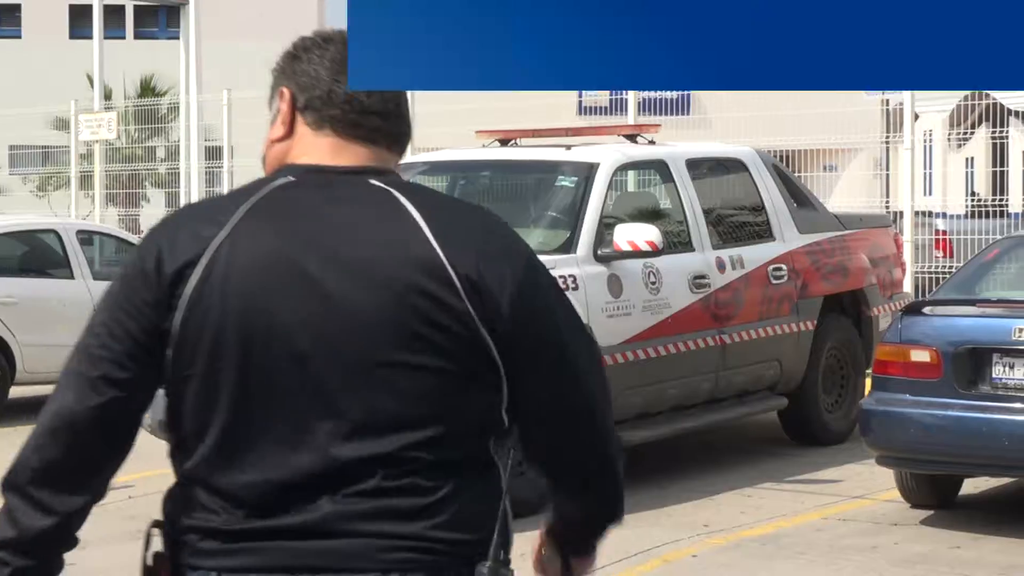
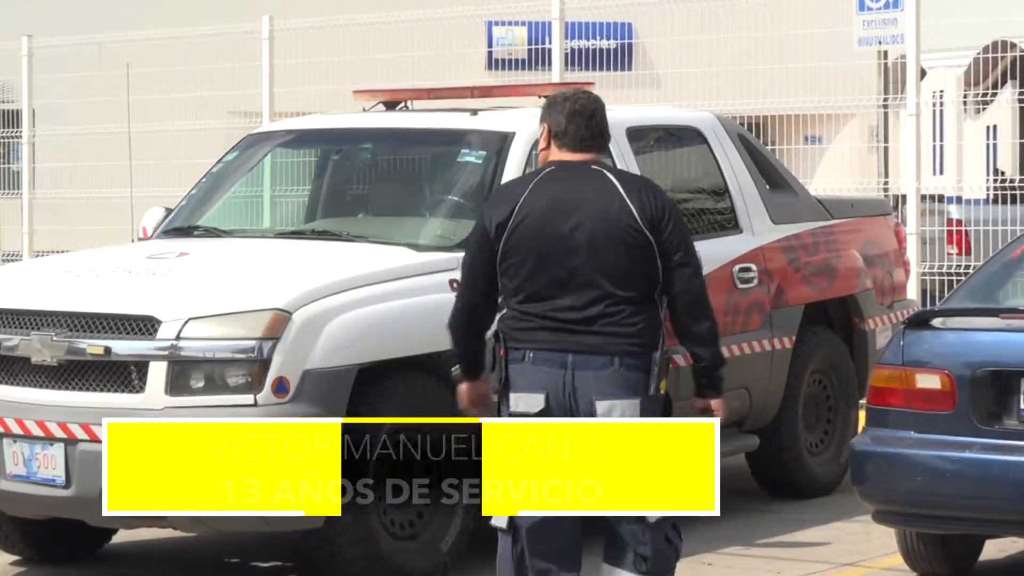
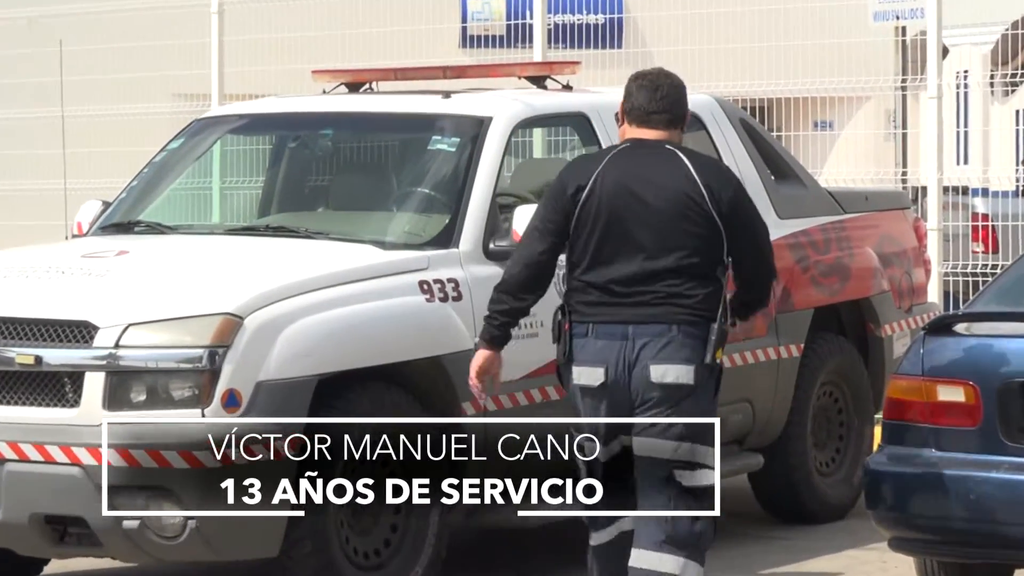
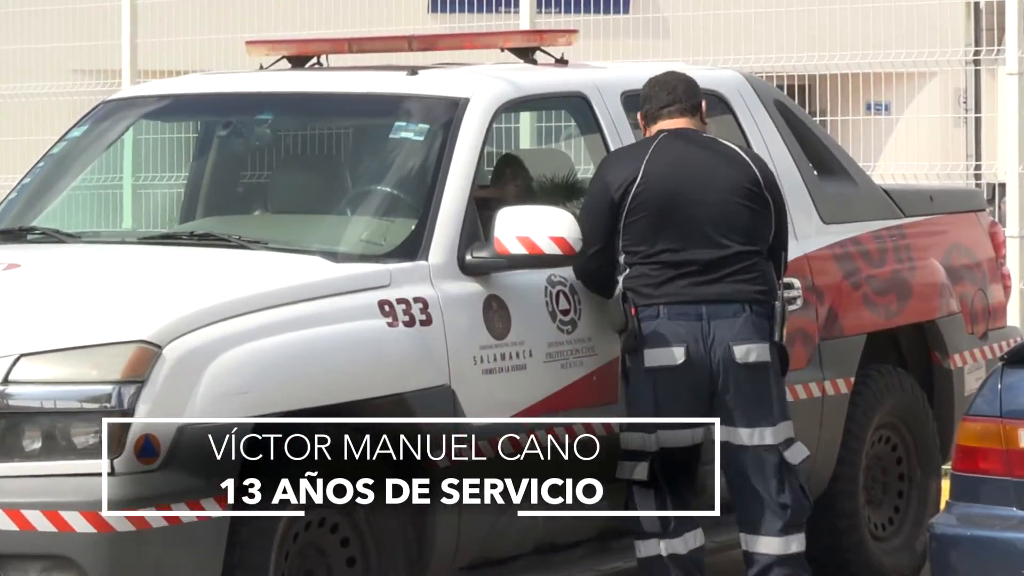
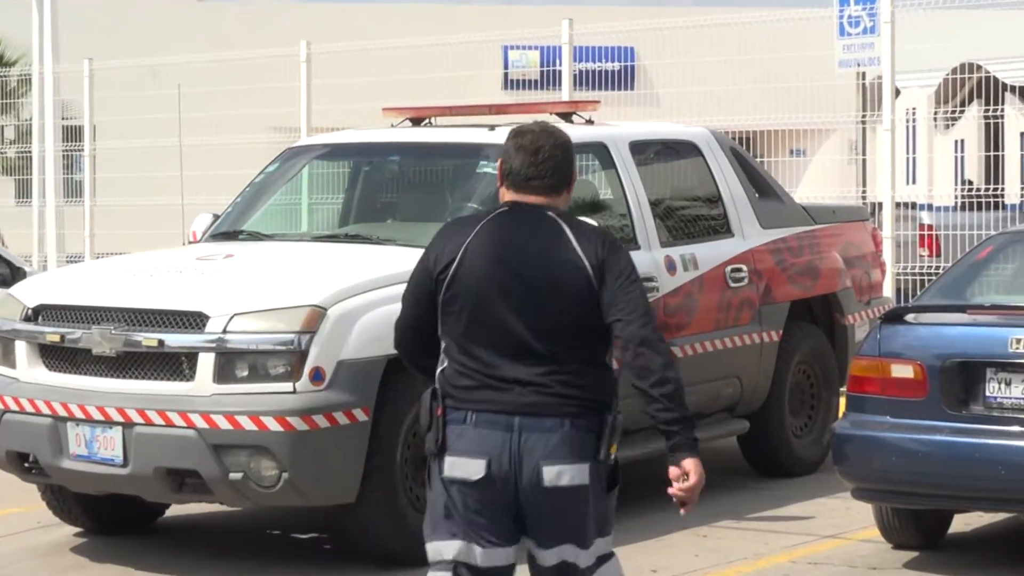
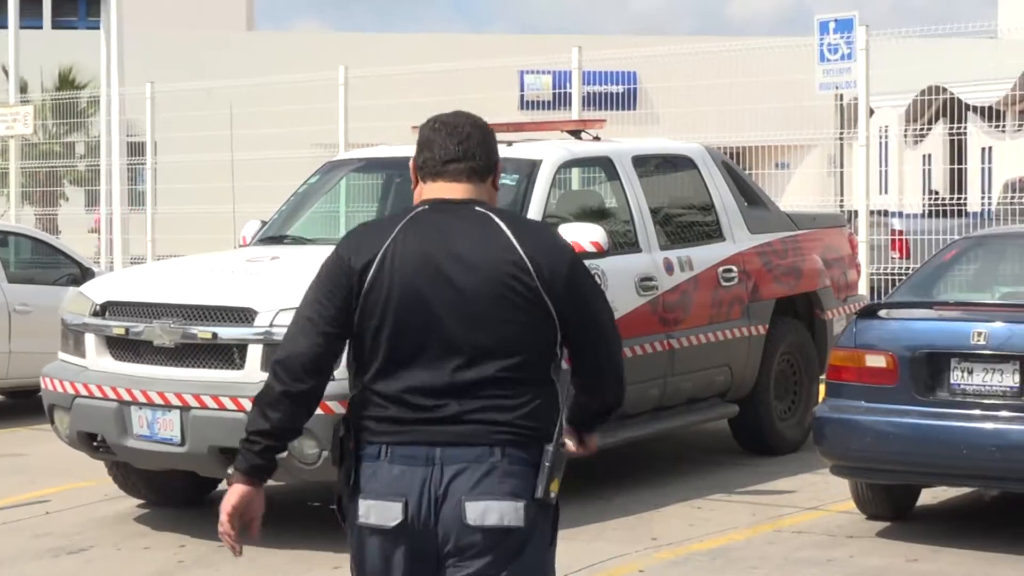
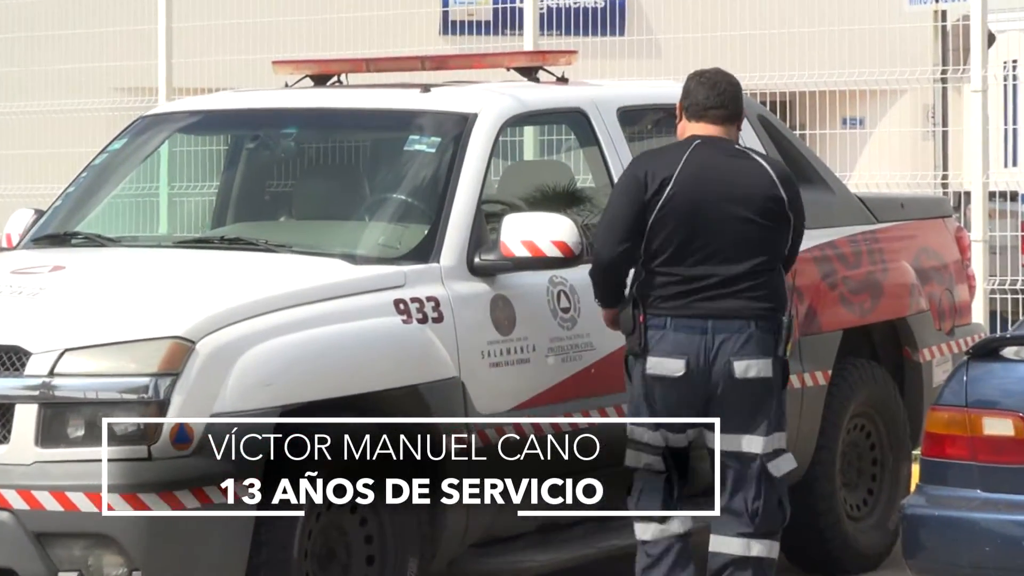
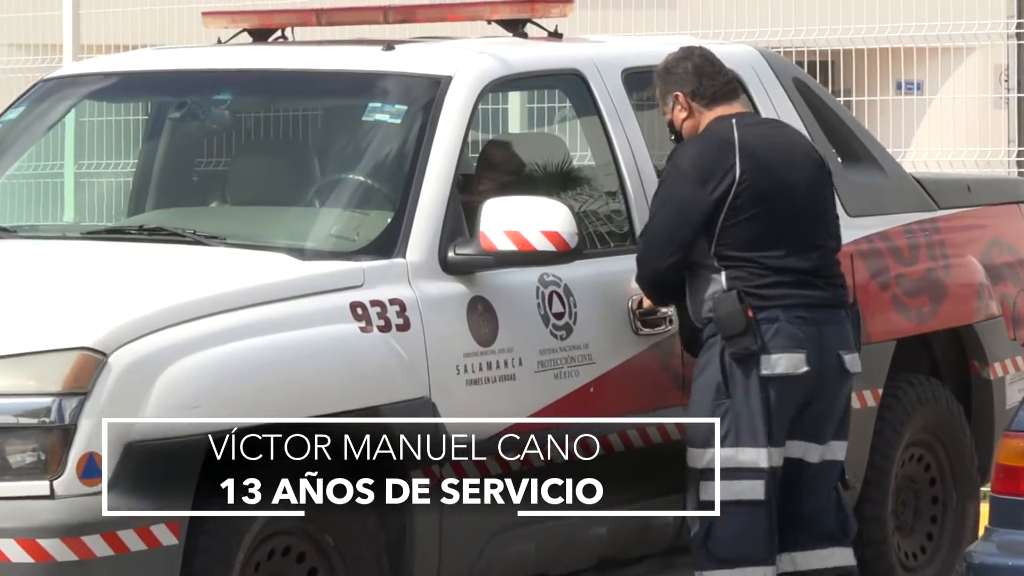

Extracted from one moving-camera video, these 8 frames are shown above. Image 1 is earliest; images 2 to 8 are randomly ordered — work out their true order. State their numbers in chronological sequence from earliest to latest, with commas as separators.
6, 5, 2, 3, 7, 4, 8
